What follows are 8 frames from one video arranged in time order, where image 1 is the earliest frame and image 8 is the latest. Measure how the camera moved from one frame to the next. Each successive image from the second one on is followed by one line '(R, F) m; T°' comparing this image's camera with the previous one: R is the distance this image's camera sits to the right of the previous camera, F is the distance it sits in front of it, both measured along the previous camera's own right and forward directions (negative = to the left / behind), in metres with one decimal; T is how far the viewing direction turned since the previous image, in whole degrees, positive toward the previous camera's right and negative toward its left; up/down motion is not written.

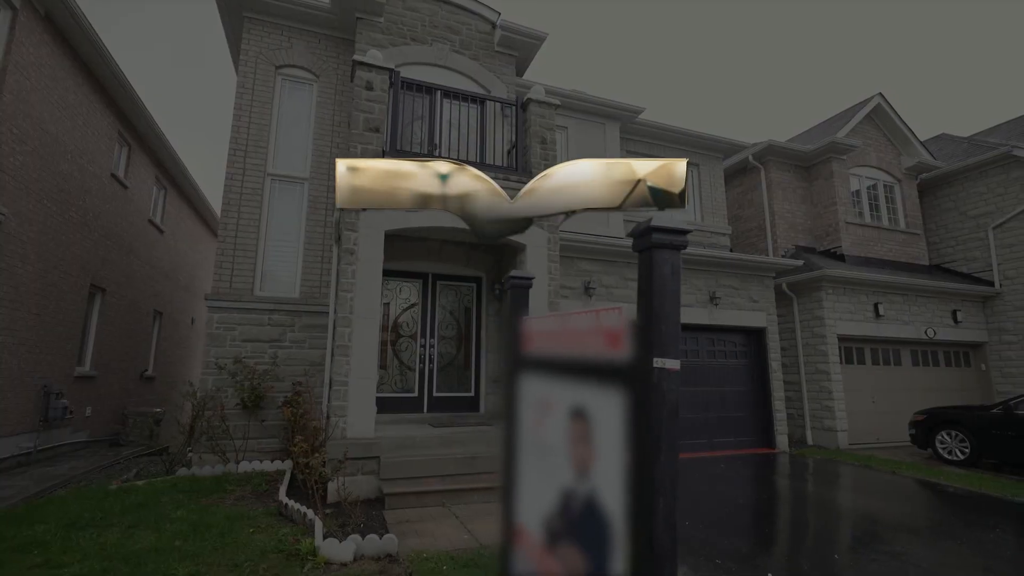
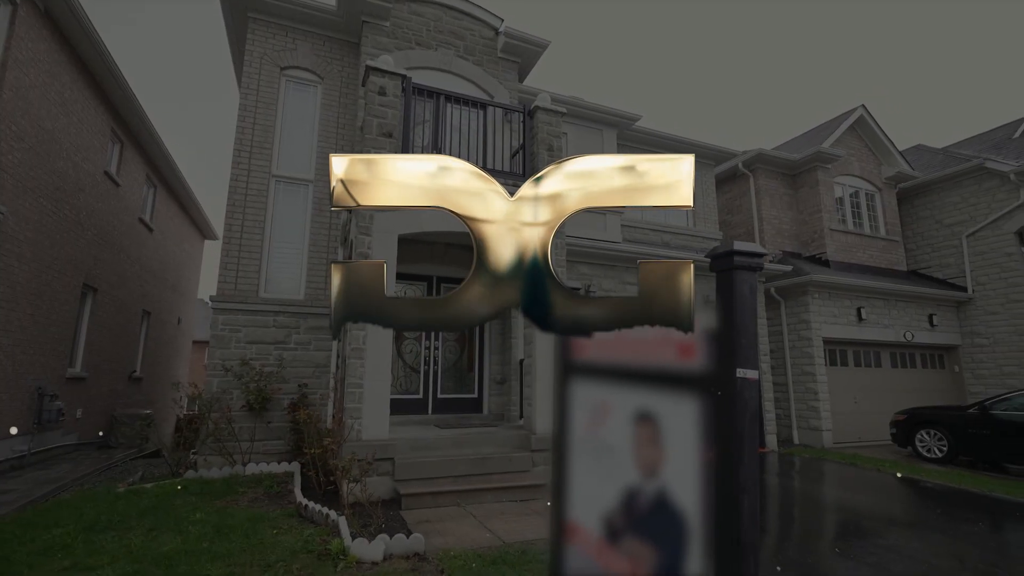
(-0.4, -0.1) m; +2°
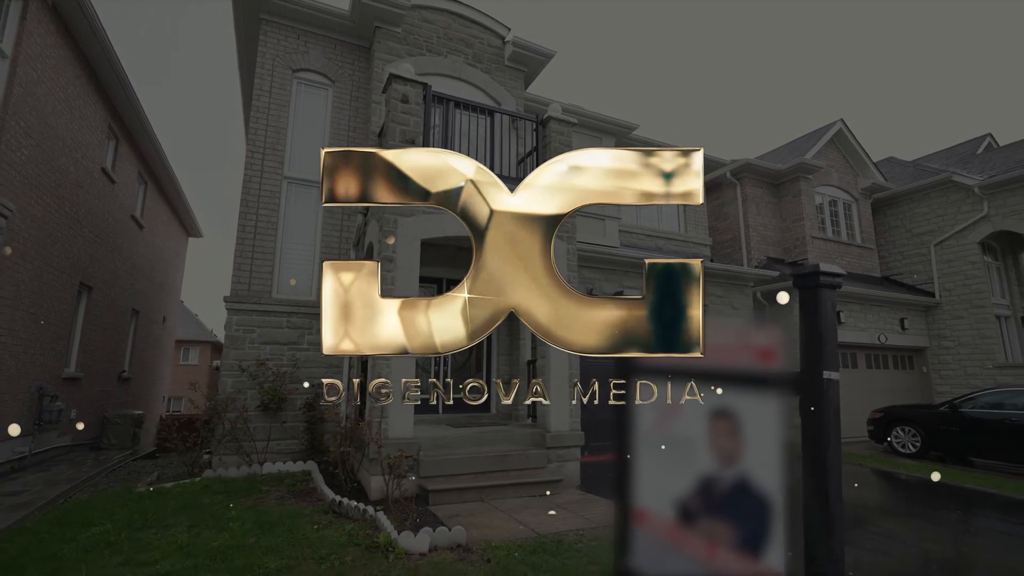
(-0.5, -0.2) m; +3°
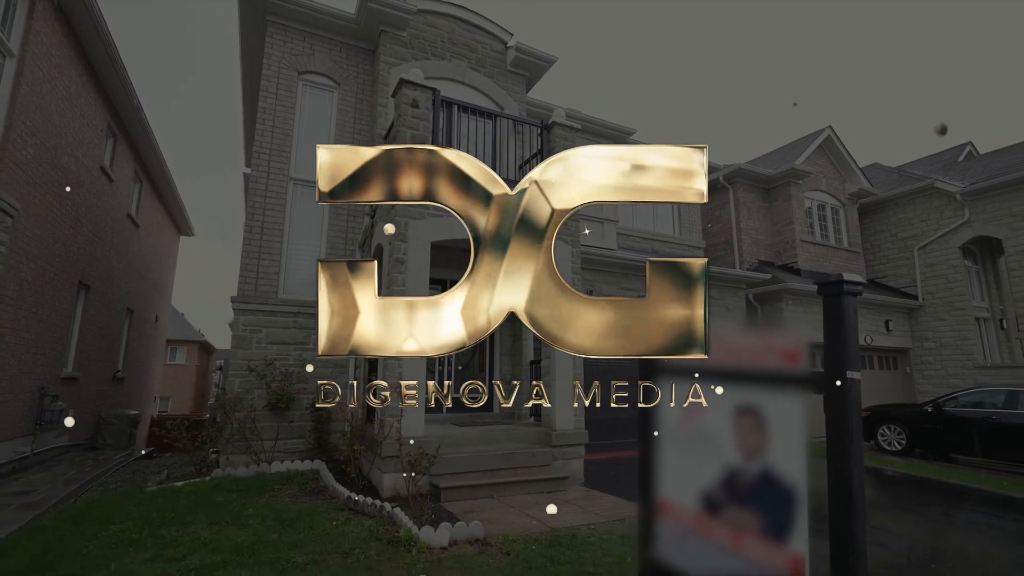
(-0.3, -0.1) m; +1°
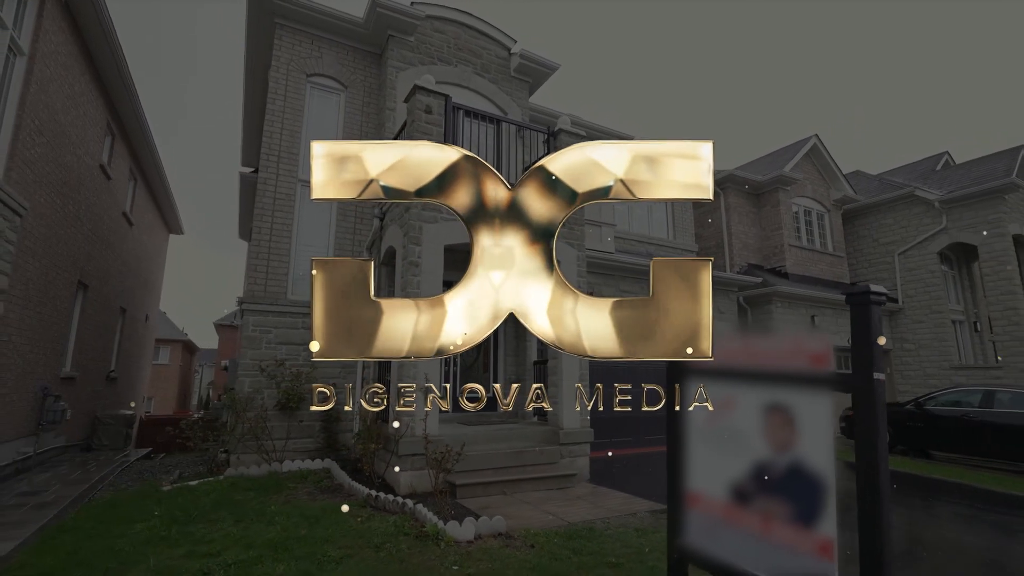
(-0.4, -0.2) m; +2°
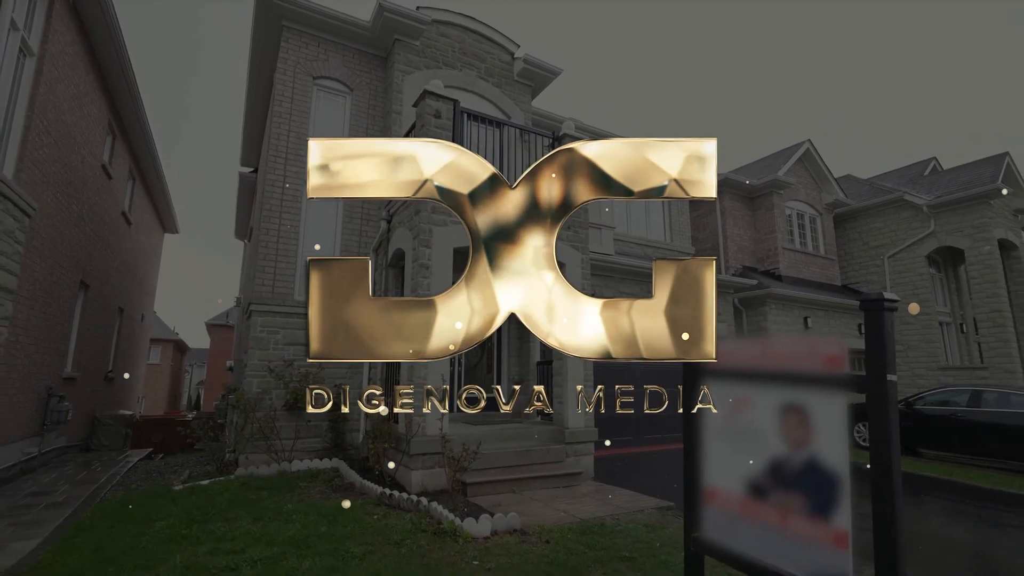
(-0.2, -0.1) m; +1°
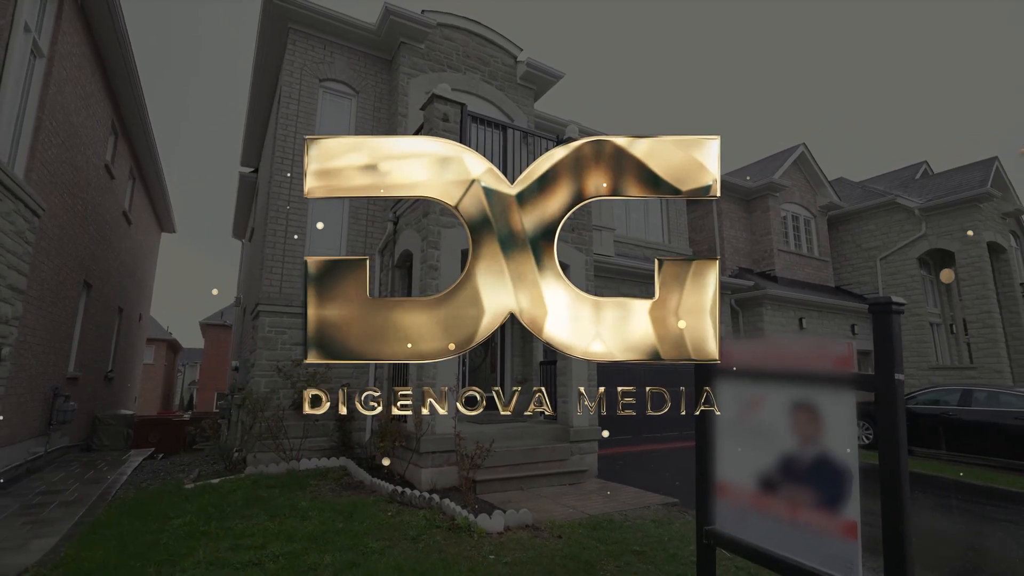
(-0.2, -0.1) m; +1°
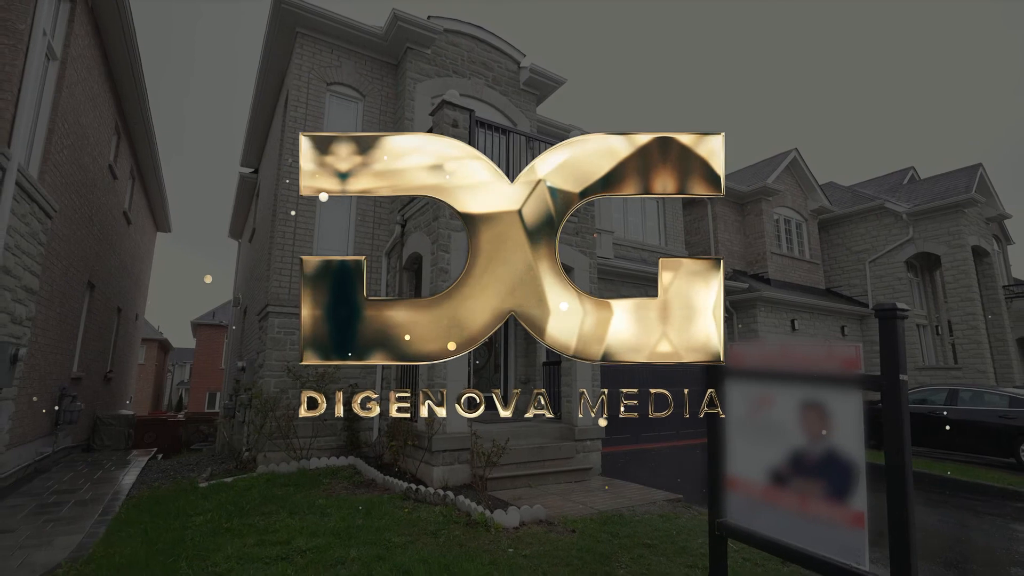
(-0.2, -0.2) m; +1°
